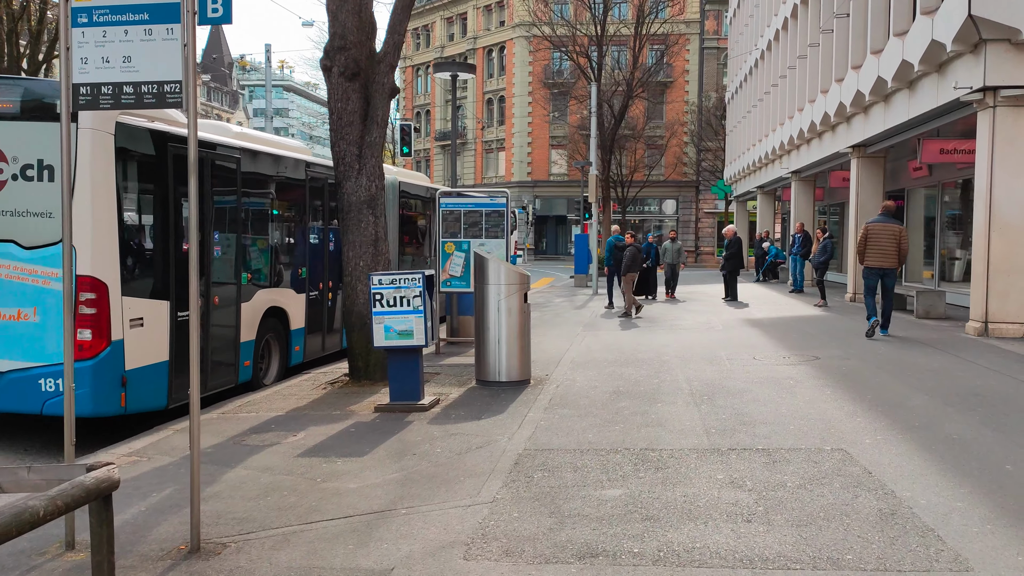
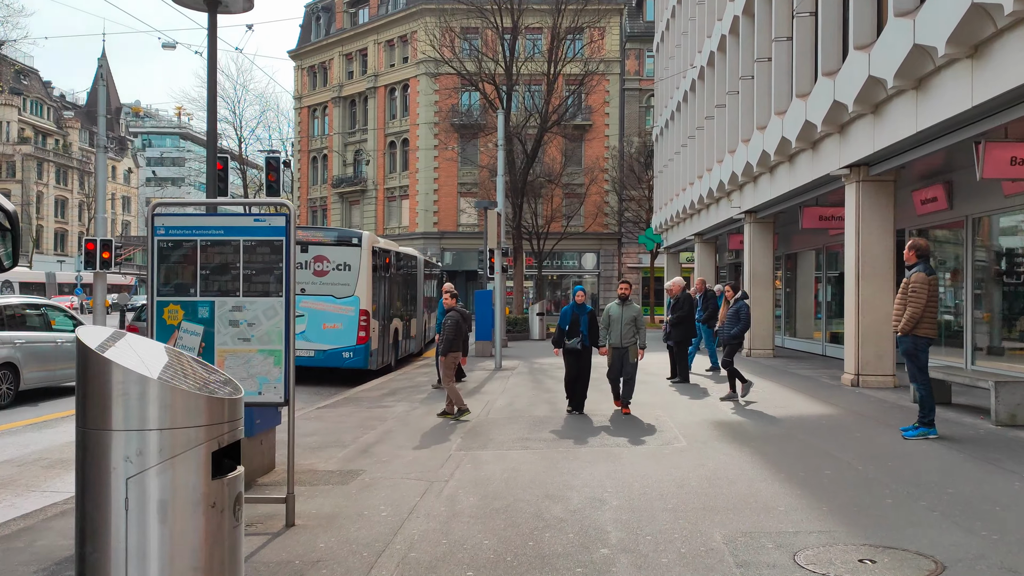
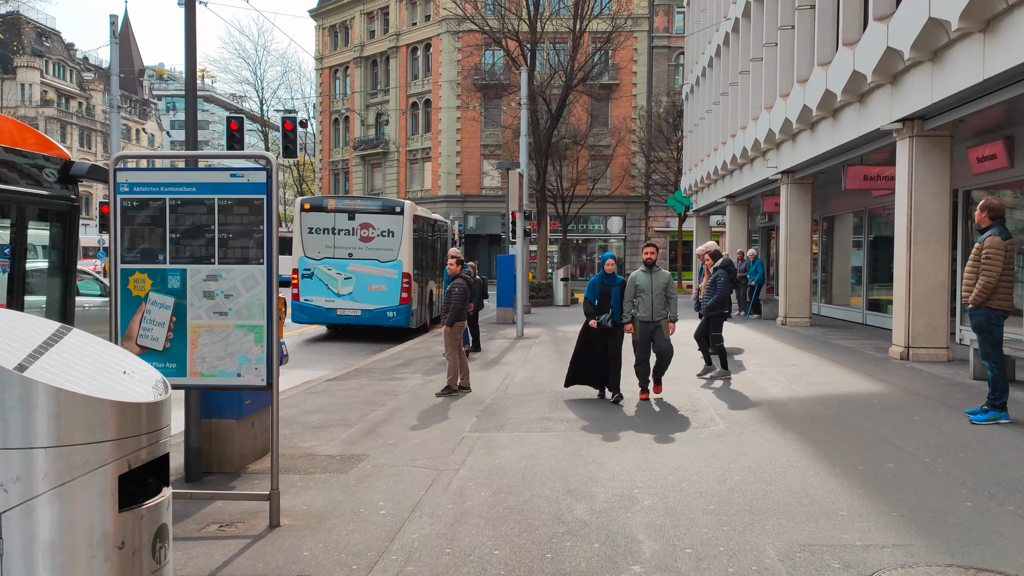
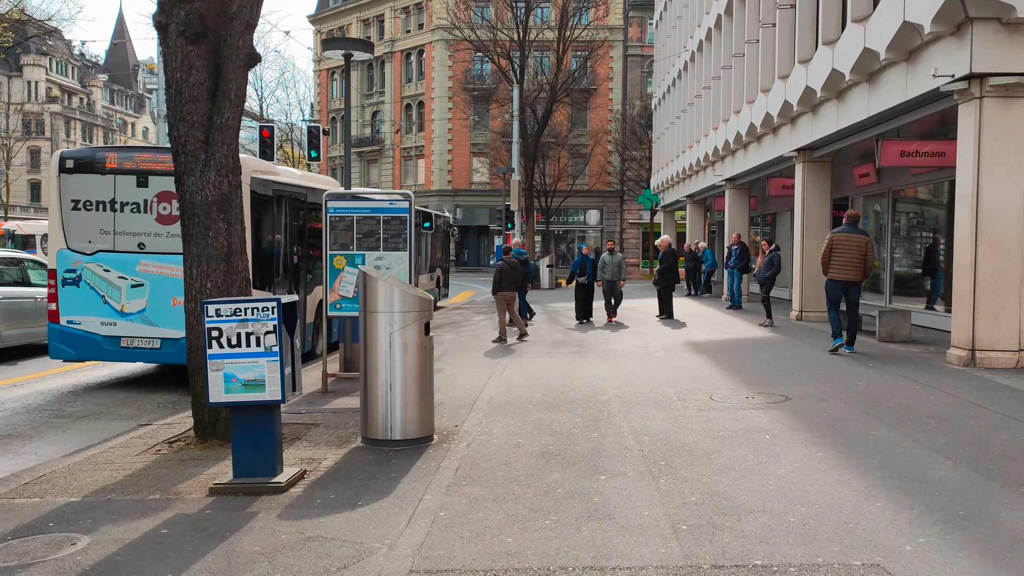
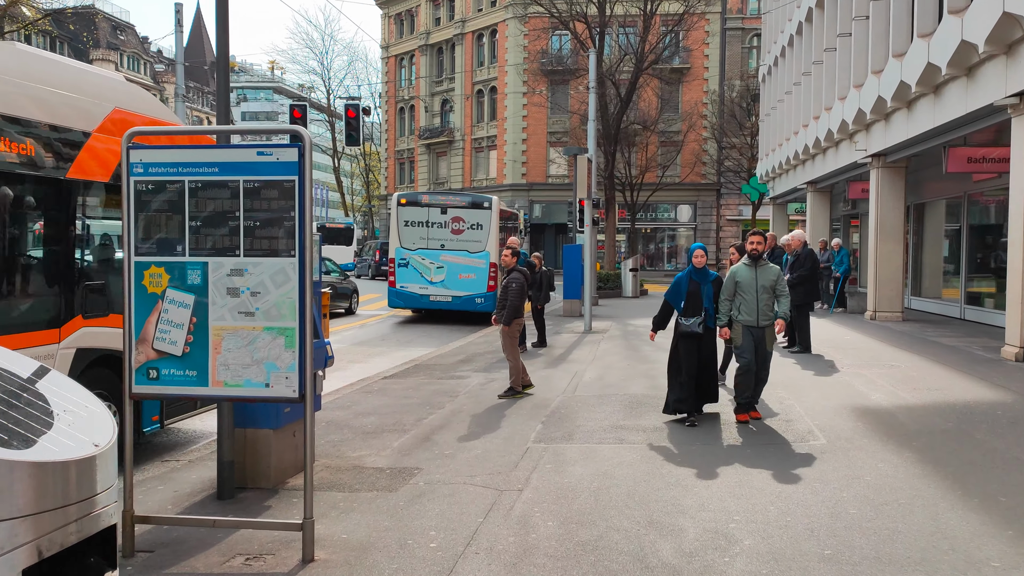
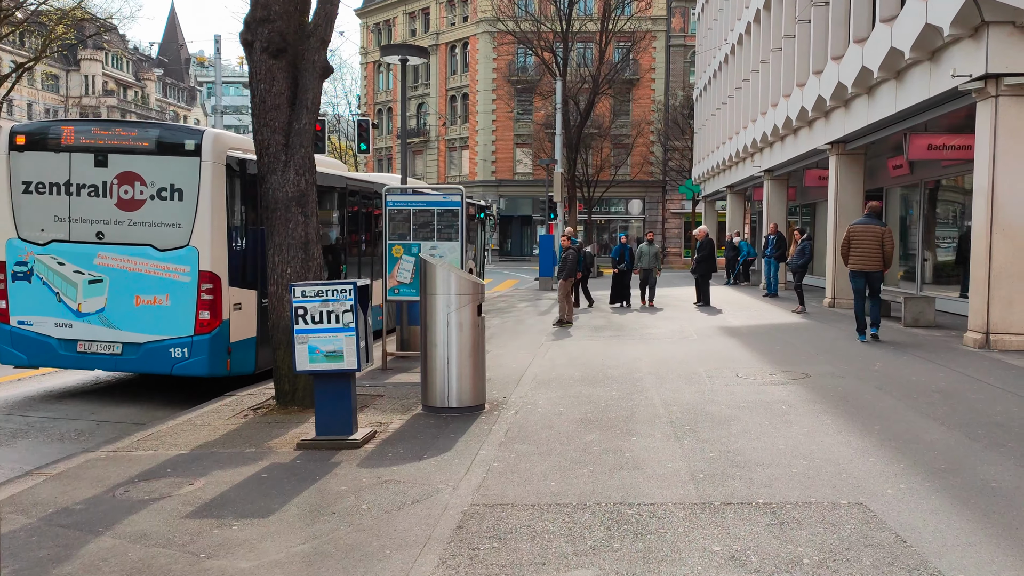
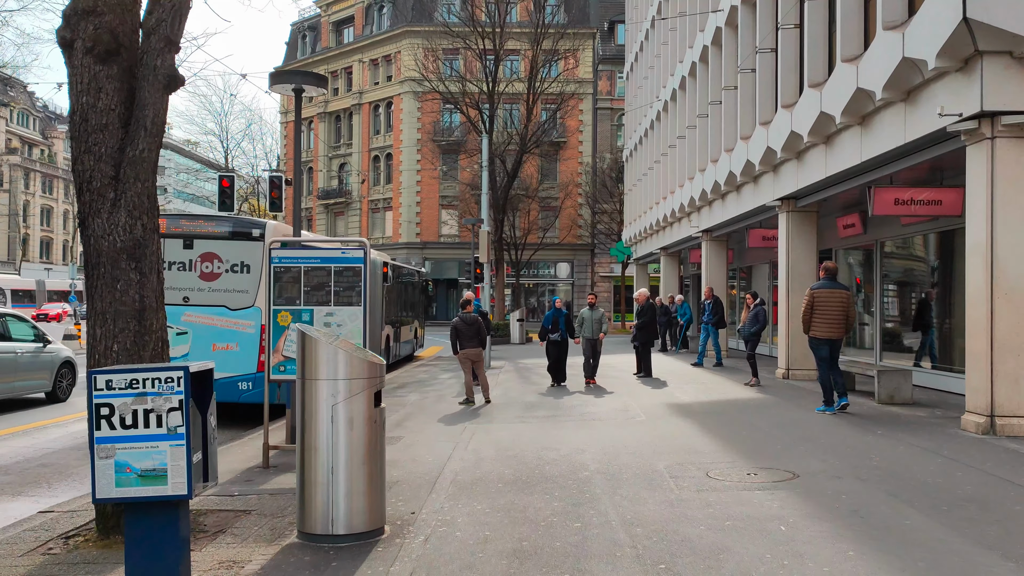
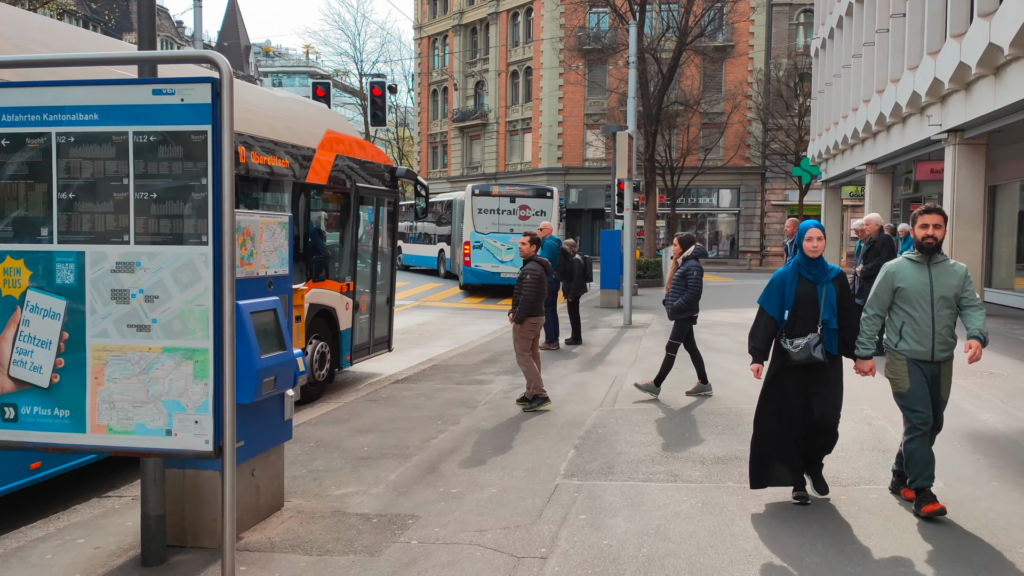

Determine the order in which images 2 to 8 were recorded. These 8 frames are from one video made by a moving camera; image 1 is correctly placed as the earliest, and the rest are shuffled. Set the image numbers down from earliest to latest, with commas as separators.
6, 4, 7, 2, 3, 5, 8
